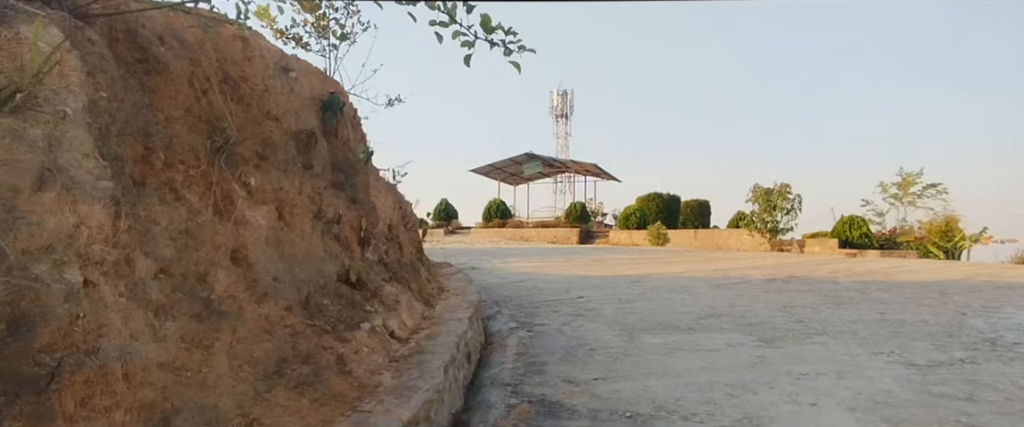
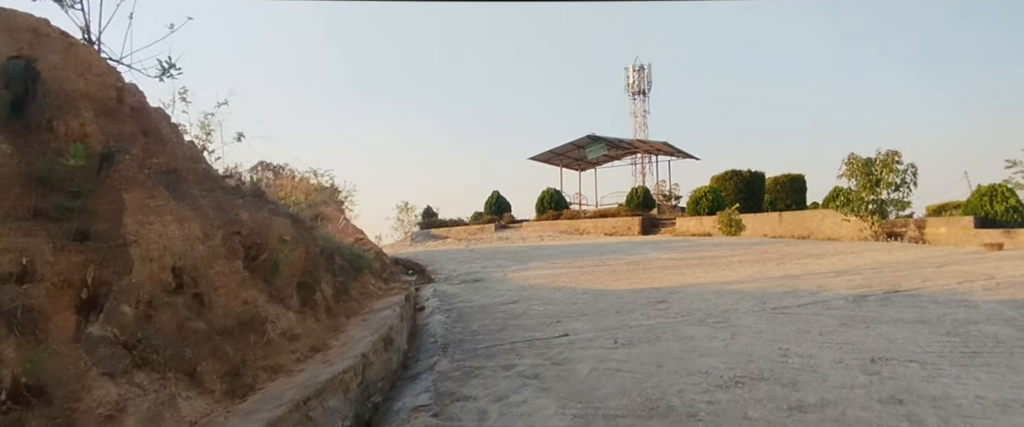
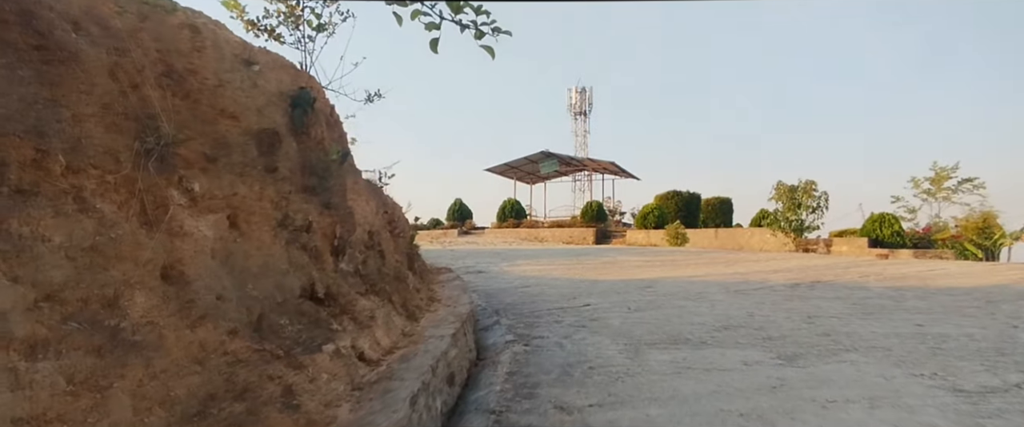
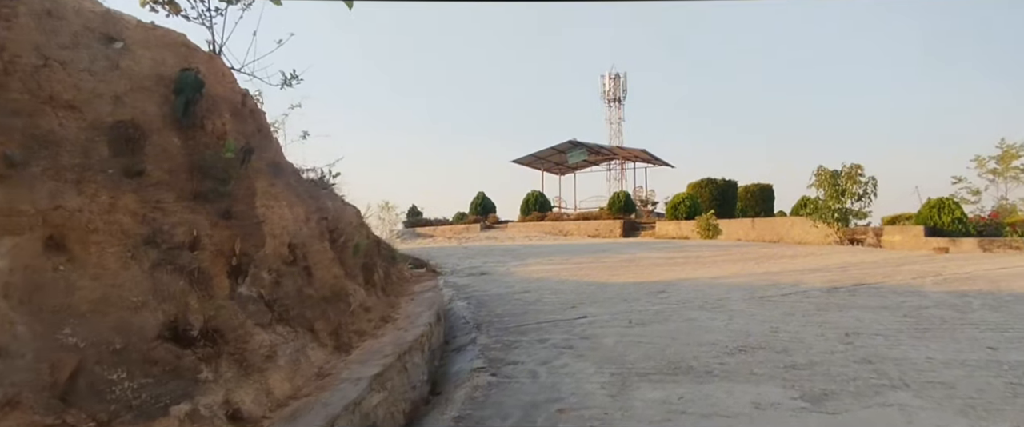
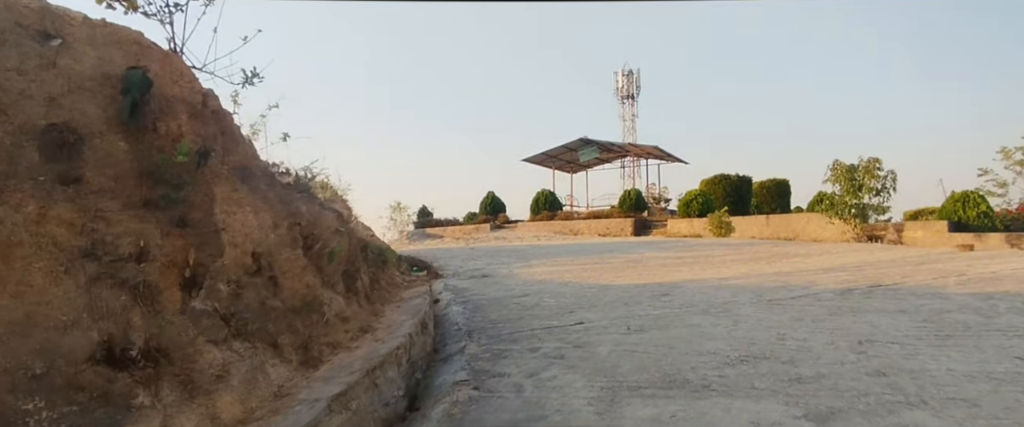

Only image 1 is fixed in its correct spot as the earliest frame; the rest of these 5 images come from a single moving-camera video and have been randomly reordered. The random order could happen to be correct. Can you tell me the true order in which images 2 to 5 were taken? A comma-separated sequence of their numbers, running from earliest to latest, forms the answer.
3, 4, 5, 2
